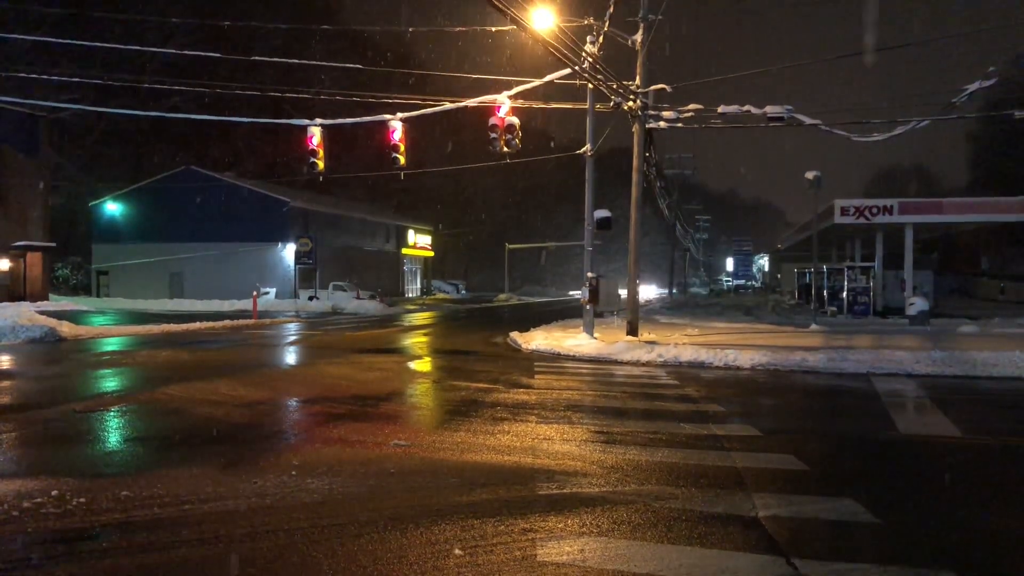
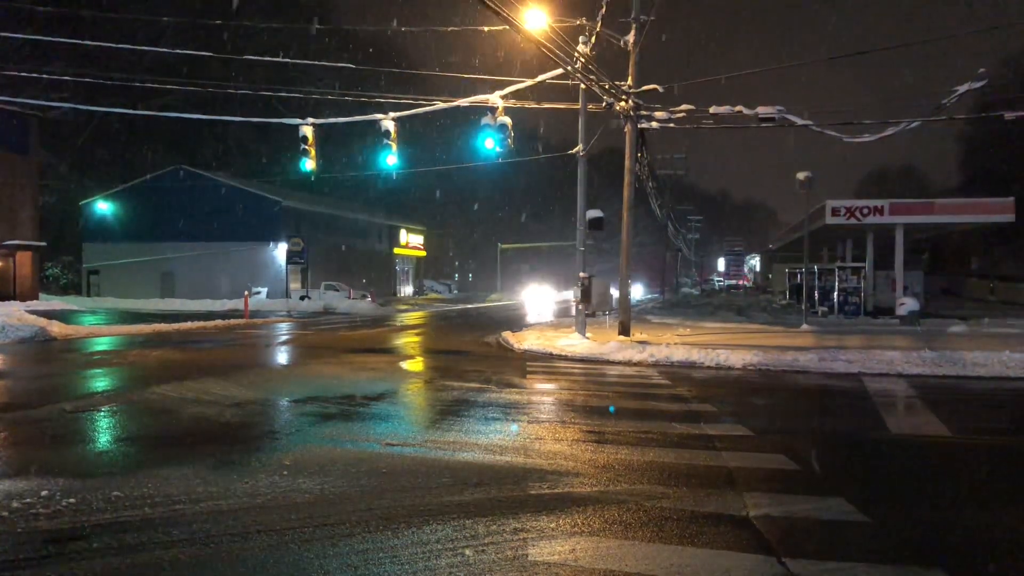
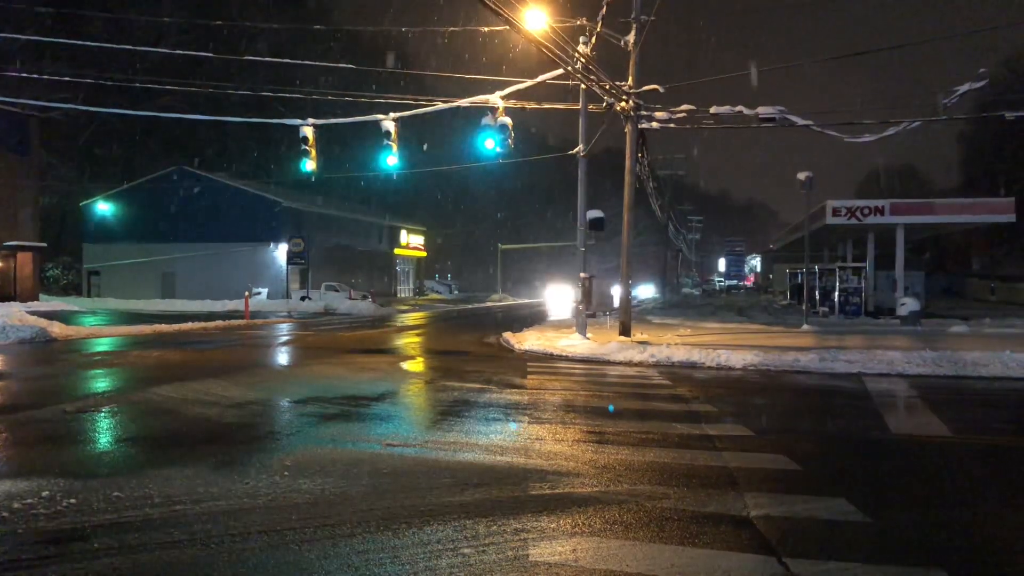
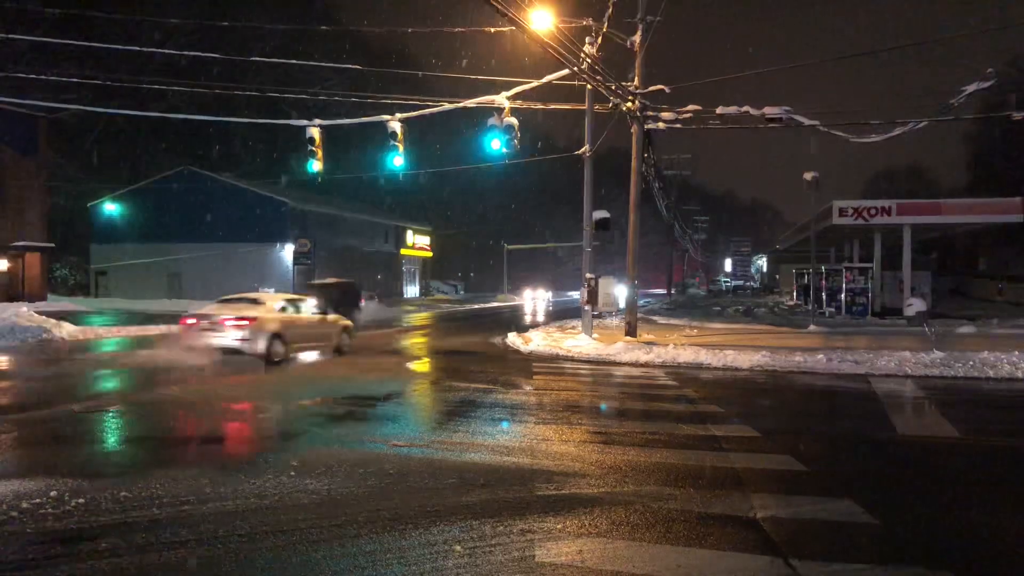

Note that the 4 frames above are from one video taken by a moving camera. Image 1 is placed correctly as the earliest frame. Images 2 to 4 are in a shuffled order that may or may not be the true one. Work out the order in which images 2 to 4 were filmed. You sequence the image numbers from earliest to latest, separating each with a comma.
3, 2, 4
